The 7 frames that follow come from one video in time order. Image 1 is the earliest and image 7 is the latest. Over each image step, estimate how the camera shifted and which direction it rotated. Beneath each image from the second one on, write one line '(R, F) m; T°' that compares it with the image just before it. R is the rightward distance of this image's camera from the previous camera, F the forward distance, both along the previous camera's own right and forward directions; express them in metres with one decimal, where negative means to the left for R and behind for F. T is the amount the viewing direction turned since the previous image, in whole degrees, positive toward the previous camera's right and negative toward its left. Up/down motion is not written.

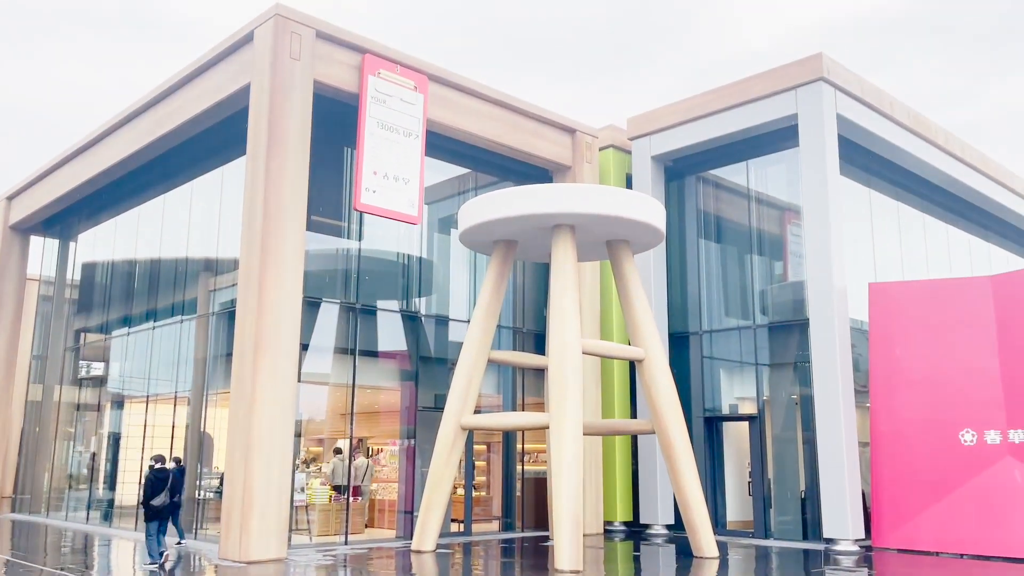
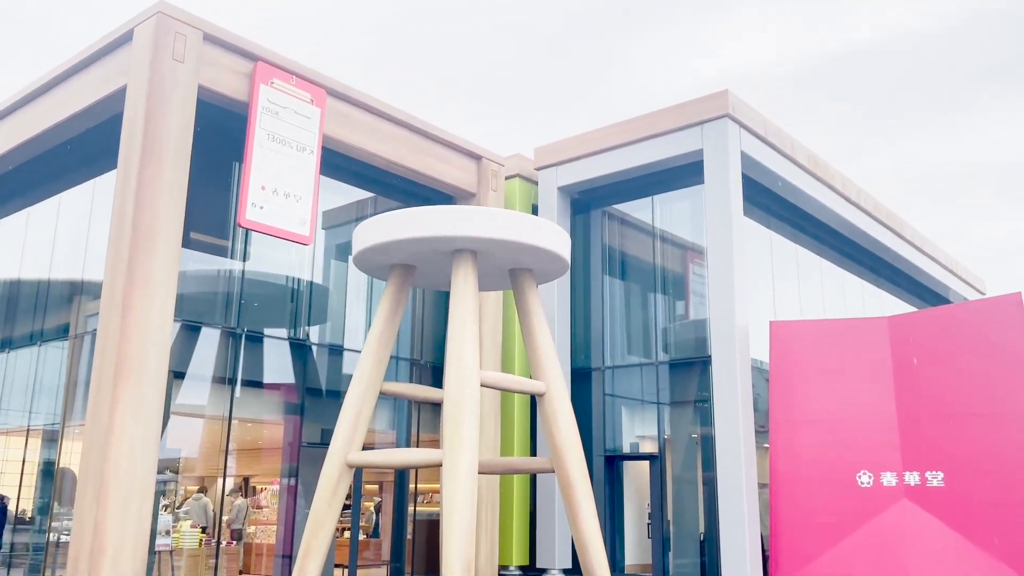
(+0.1, +0.4) m; +6°
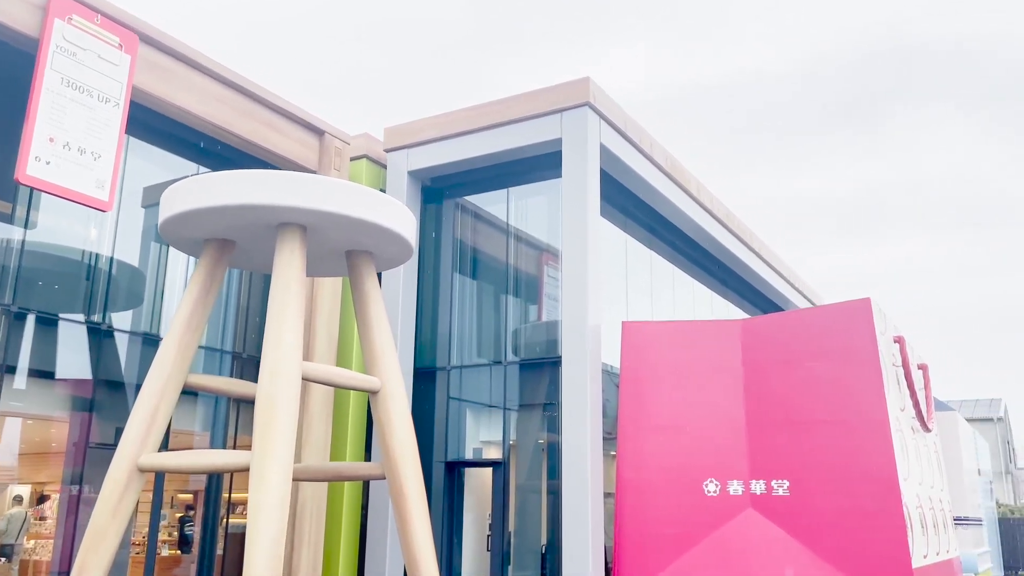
(+0.2, +0.6) m; +10°
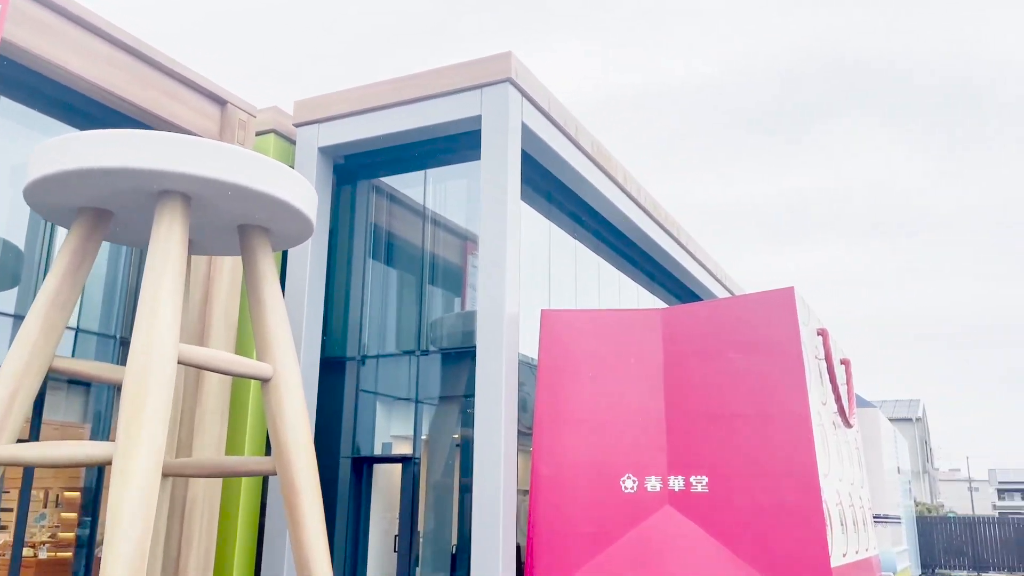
(+0.2, +0.4) m; +4°
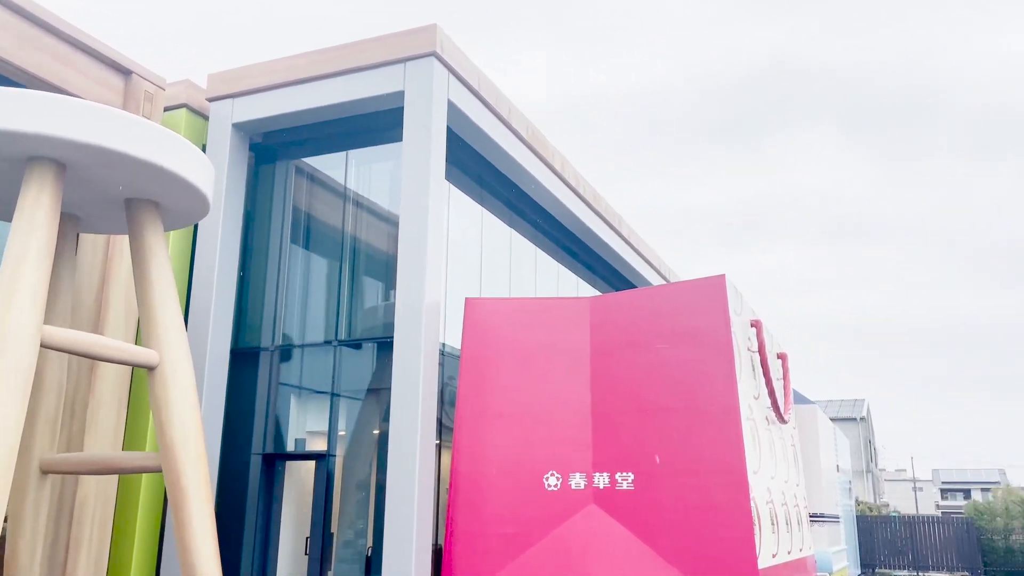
(+0.3, +0.4) m; +3°
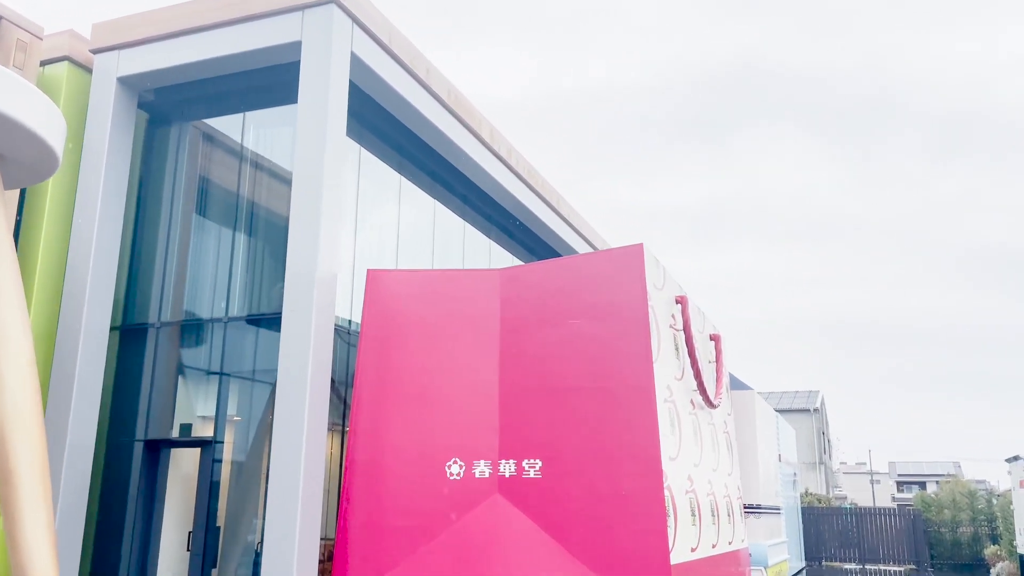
(+0.5, +0.6) m; +2°
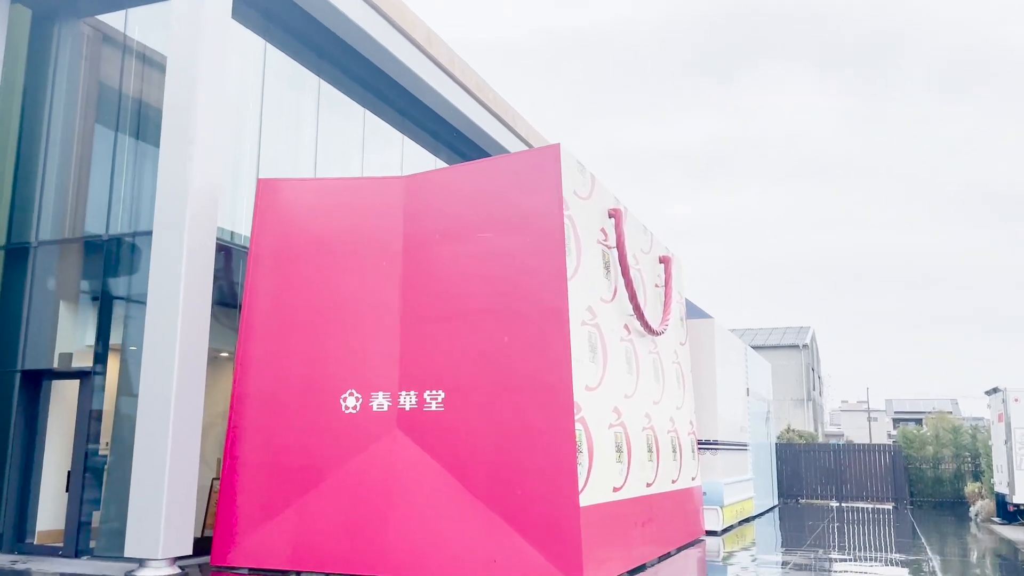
(+0.6, +0.7) m; 0°
